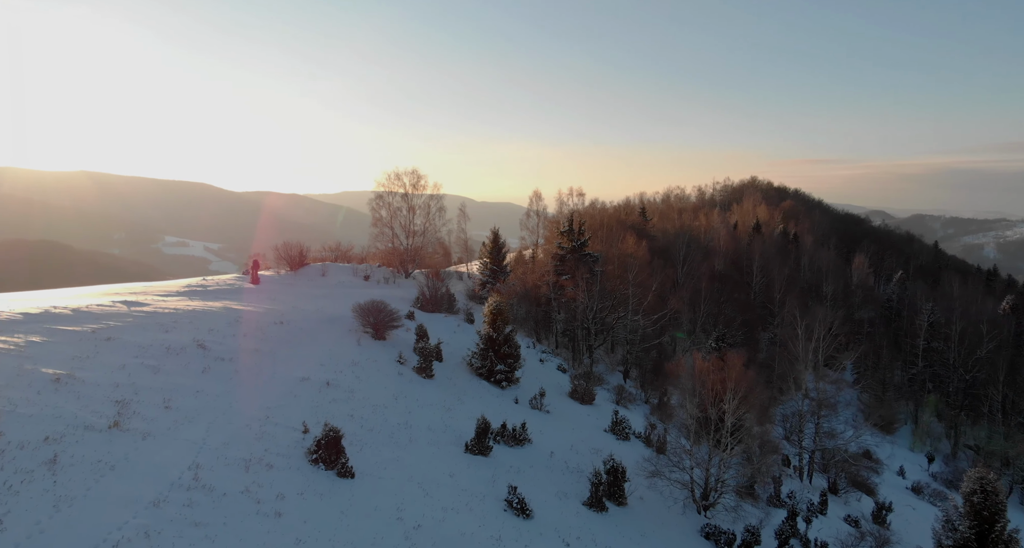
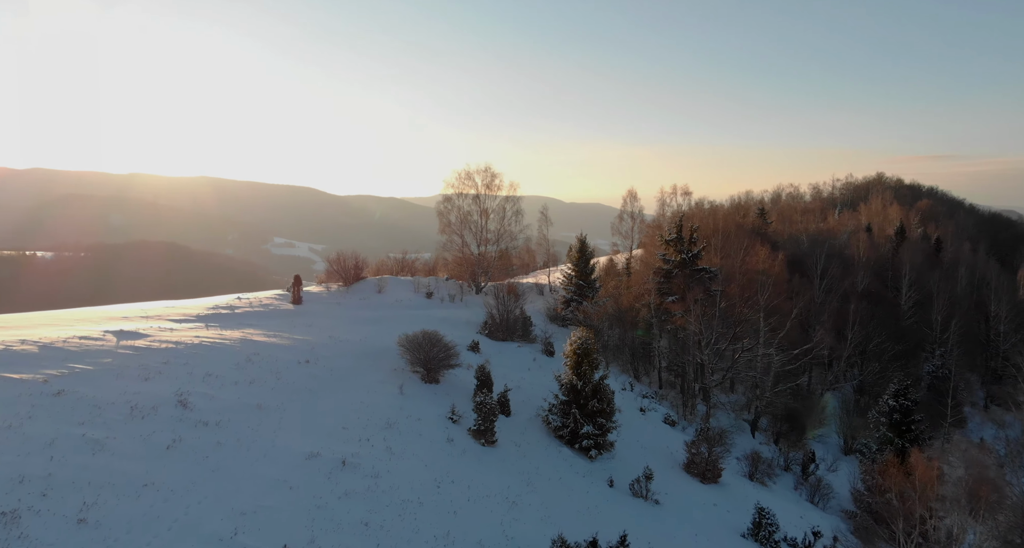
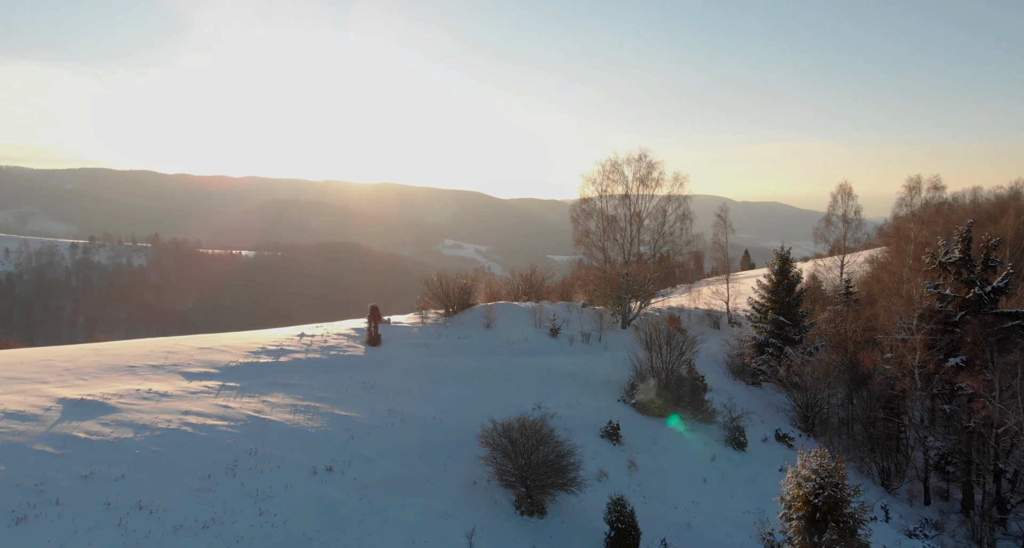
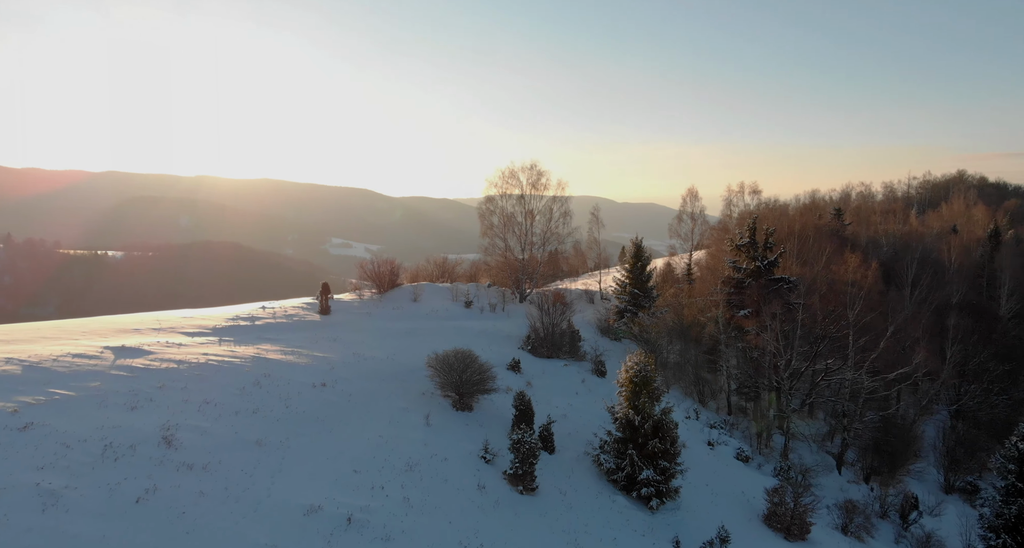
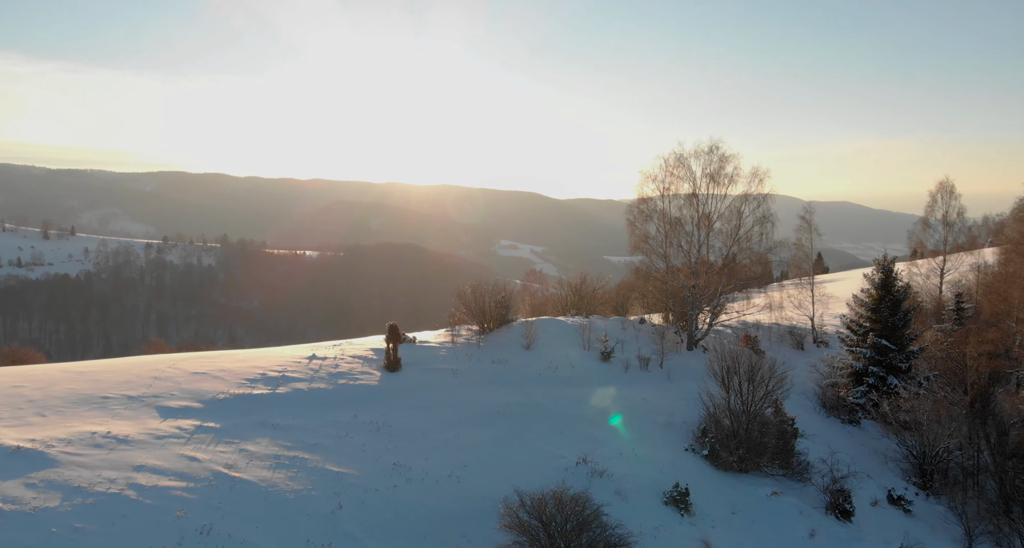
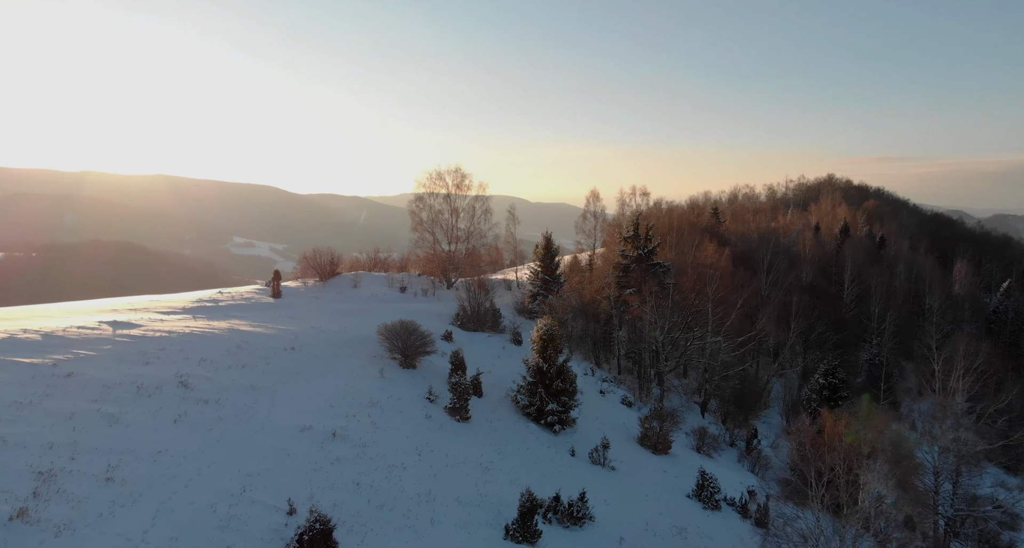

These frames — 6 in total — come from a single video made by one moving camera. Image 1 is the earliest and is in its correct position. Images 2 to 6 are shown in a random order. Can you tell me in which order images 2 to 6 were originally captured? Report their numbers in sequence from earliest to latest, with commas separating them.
6, 2, 4, 3, 5
